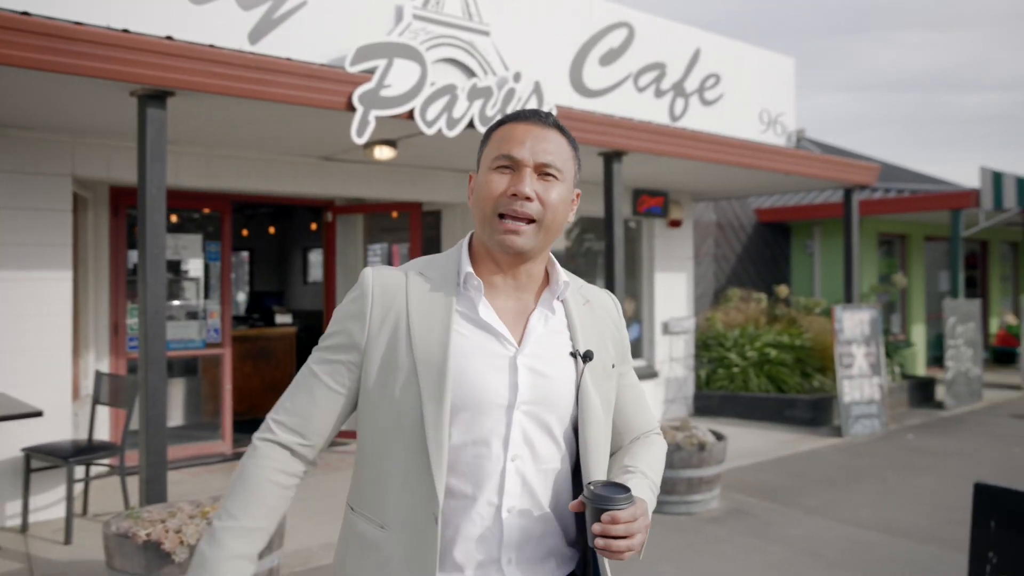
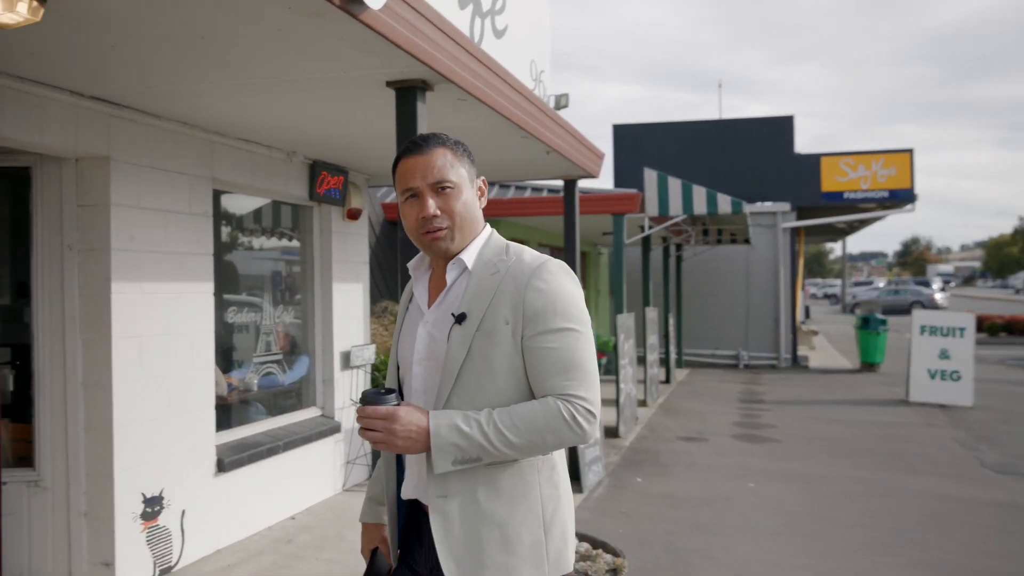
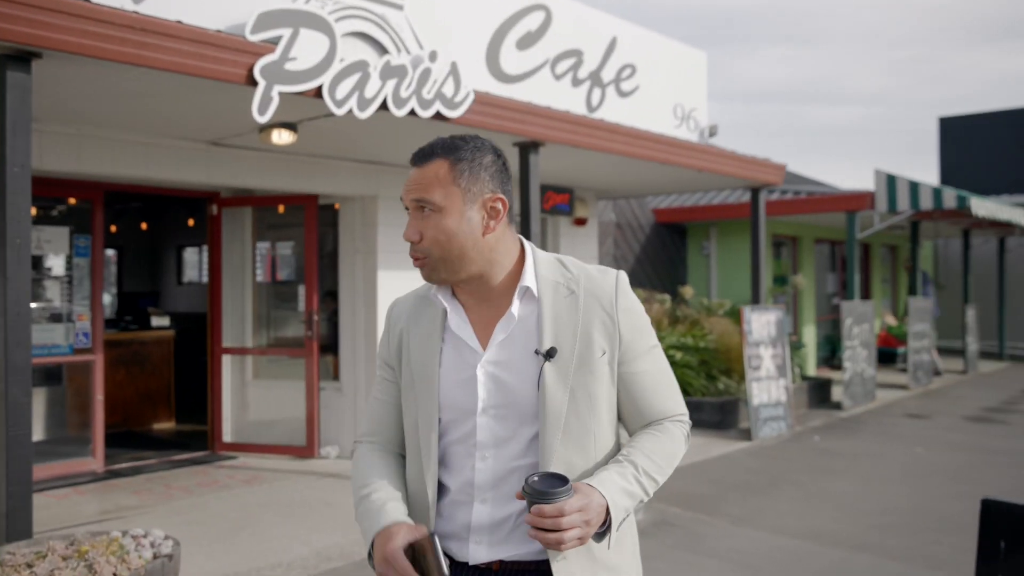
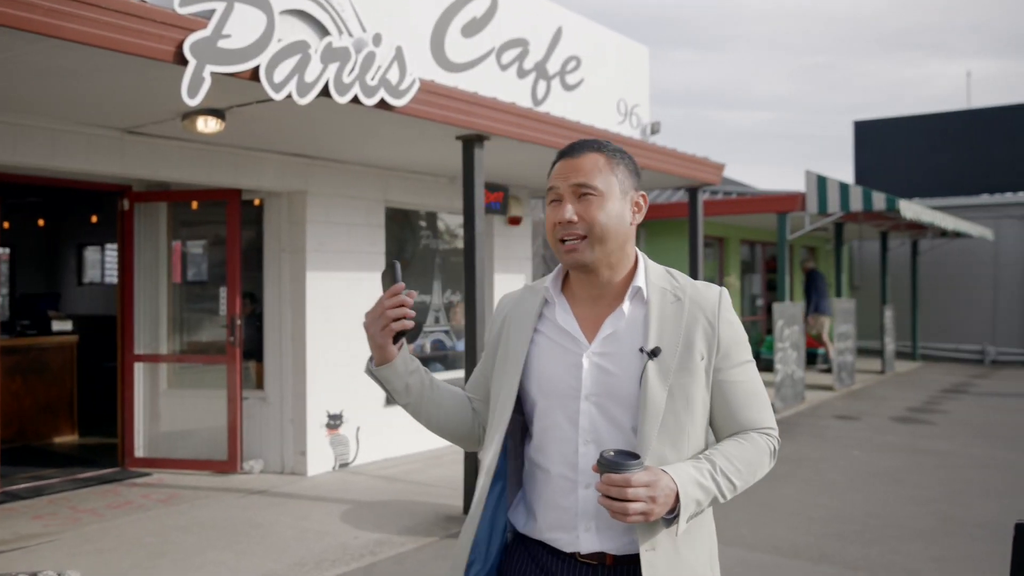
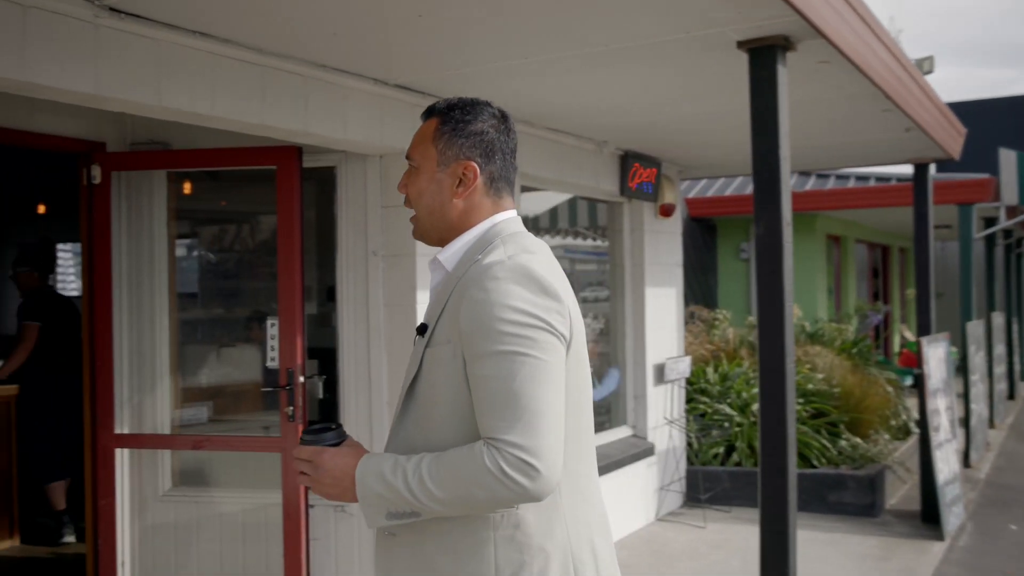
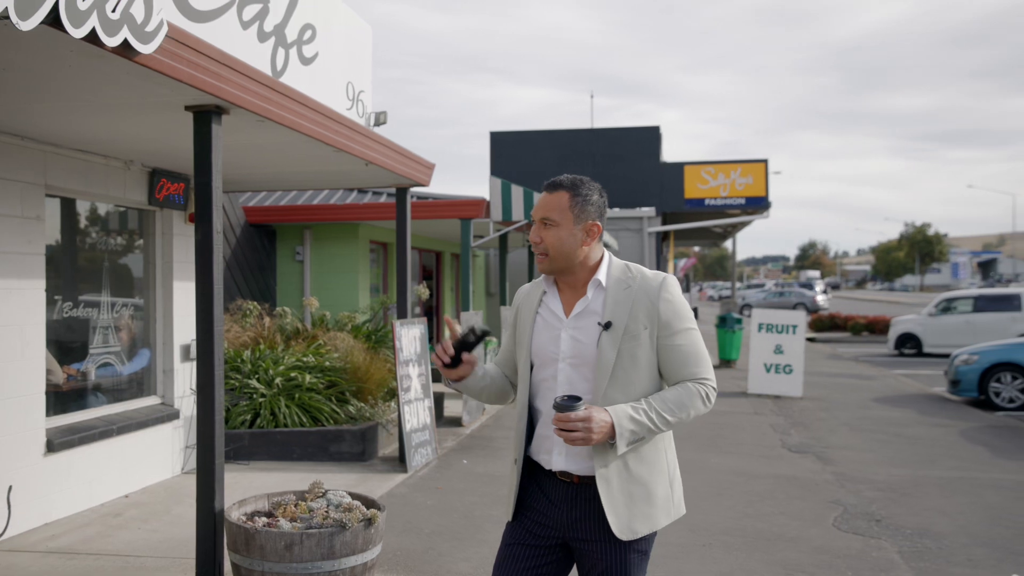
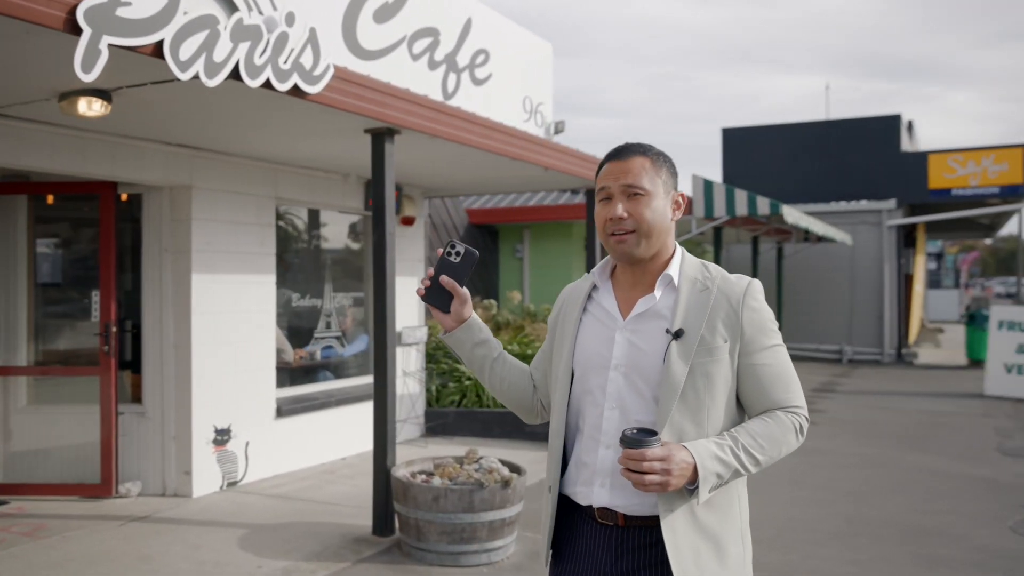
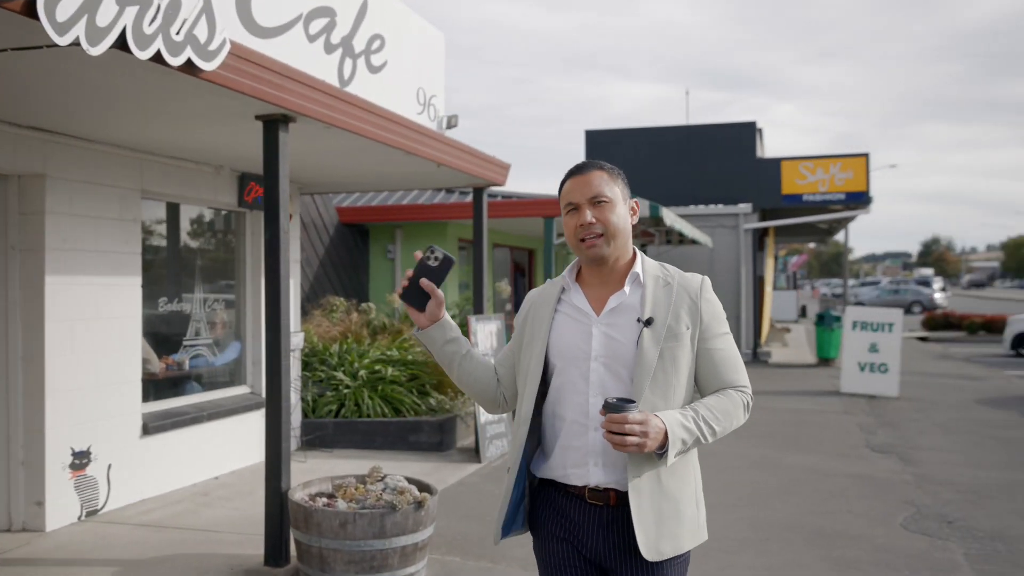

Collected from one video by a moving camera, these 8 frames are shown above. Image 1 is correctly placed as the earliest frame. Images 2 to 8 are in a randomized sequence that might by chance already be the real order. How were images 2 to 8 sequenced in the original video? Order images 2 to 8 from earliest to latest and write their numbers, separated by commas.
3, 4, 7, 8, 6, 2, 5
